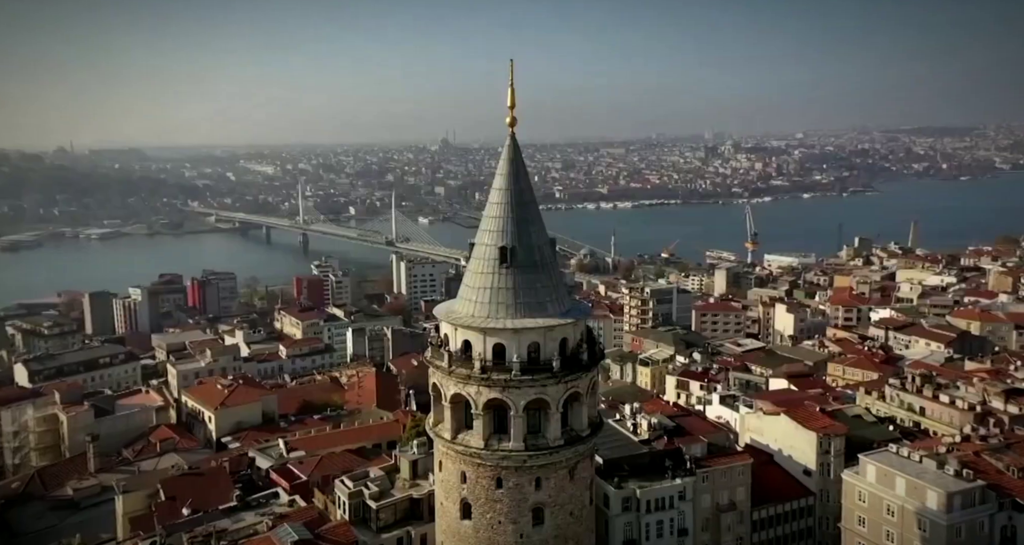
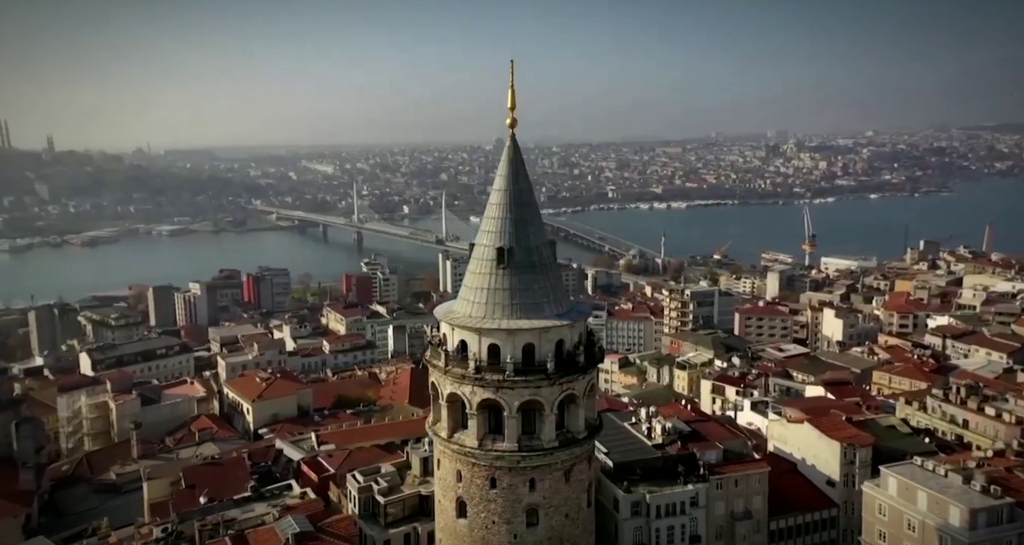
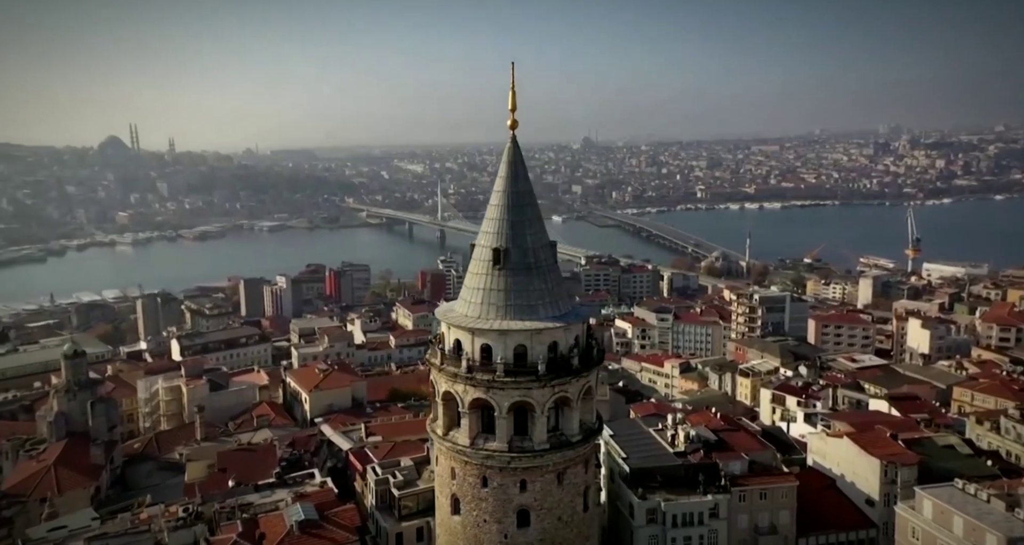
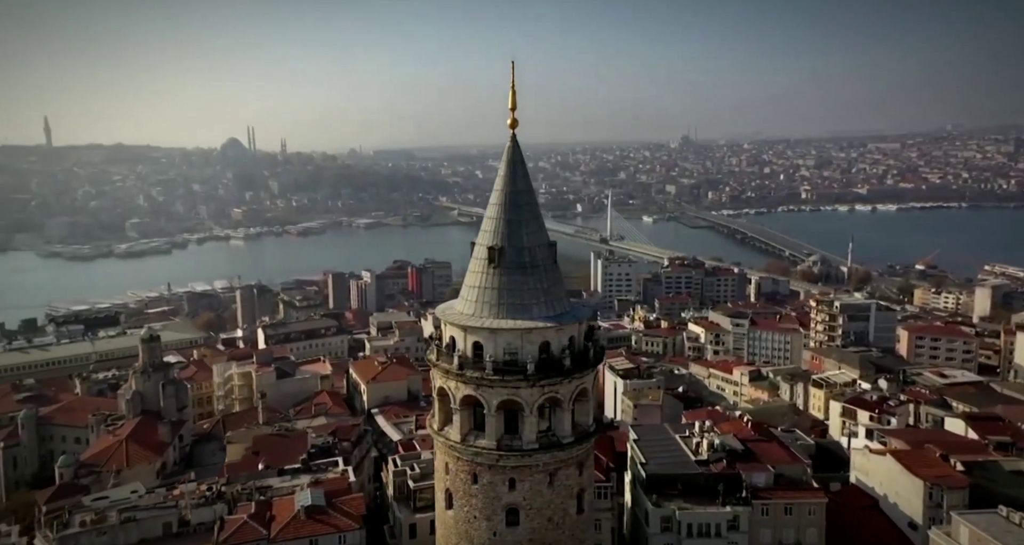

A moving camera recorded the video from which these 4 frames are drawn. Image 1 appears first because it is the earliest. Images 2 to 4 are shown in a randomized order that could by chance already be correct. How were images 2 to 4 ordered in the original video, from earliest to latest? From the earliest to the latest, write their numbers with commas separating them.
2, 3, 4
